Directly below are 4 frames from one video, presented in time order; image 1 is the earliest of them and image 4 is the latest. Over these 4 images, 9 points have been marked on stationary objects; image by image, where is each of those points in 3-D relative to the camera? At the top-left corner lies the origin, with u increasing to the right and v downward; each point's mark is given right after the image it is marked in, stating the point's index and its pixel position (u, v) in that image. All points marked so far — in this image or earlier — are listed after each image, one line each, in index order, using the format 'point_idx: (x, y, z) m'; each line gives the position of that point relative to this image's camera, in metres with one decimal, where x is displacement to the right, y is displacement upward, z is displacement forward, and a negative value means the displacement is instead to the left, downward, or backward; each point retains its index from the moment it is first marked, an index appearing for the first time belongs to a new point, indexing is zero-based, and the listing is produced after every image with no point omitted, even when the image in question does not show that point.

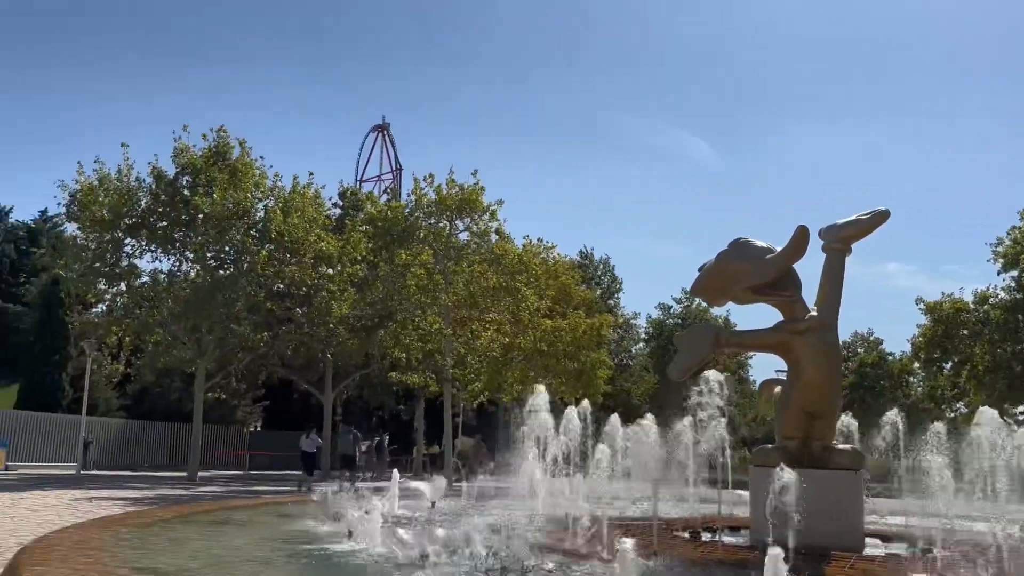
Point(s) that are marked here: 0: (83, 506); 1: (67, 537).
0: (-8.1, -4.1, +16.0) m
1: (-4.2, -2.4, +8.1) m
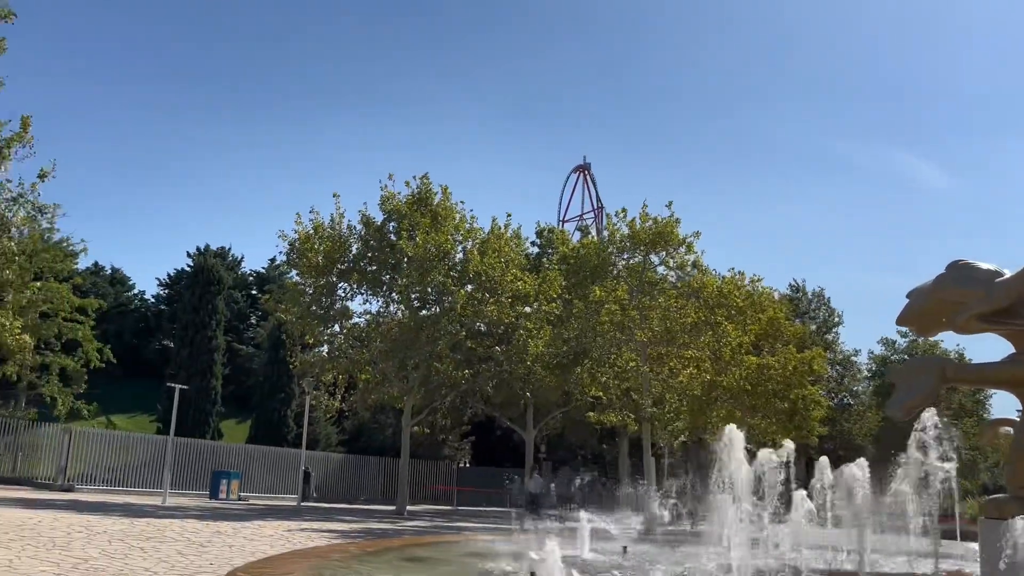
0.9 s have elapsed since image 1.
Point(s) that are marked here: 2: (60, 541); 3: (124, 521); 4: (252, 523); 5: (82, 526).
0: (-4.3, -4.9, +17.0) m
1: (-2.5, -2.8, +8.5) m
2: (-6.9, -3.9, +13.1) m
3: (-7.7, -4.6, +16.9) m
4: (-5.9, -5.3, +19.3) m
5: (-7.7, -4.3, +15.3) m
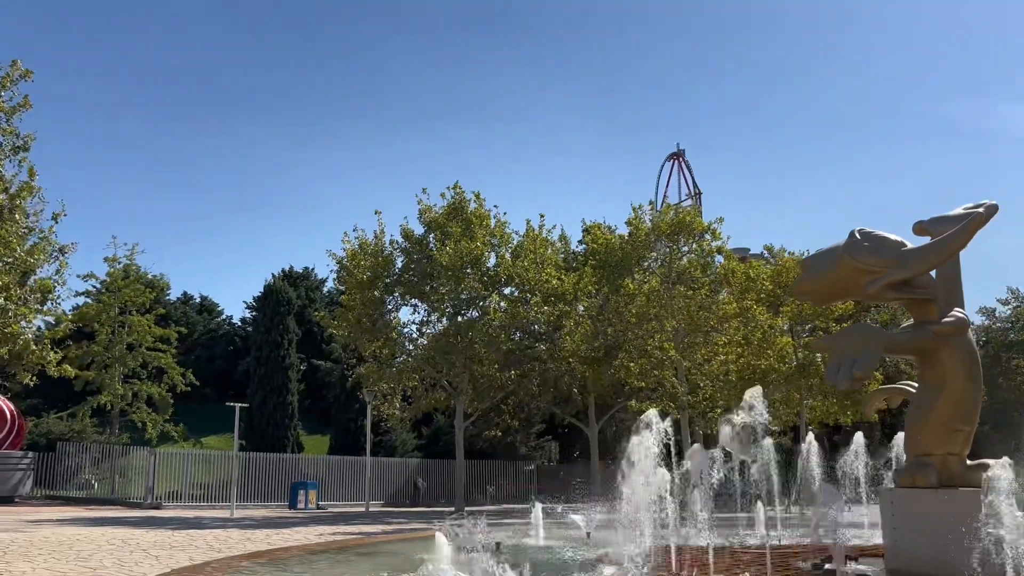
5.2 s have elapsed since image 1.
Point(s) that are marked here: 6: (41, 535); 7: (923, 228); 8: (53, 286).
0: (-4.1, -5.4, +18.1) m
1: (-3.6, -3.1, +9.5) m
2: (-7.3, -4.6, +14.6) m
3: (-7.5, -5.3, +18.5) m
4: (-5.4, -5.9, +20.6) m
5: (-7.8, -5.0, +16.9) m
6: (-9.4, -4.9, +17.0) m
7: (+4.6, +0.7, +9.5) m
8: (-9.9, 0.0, +18.3) m
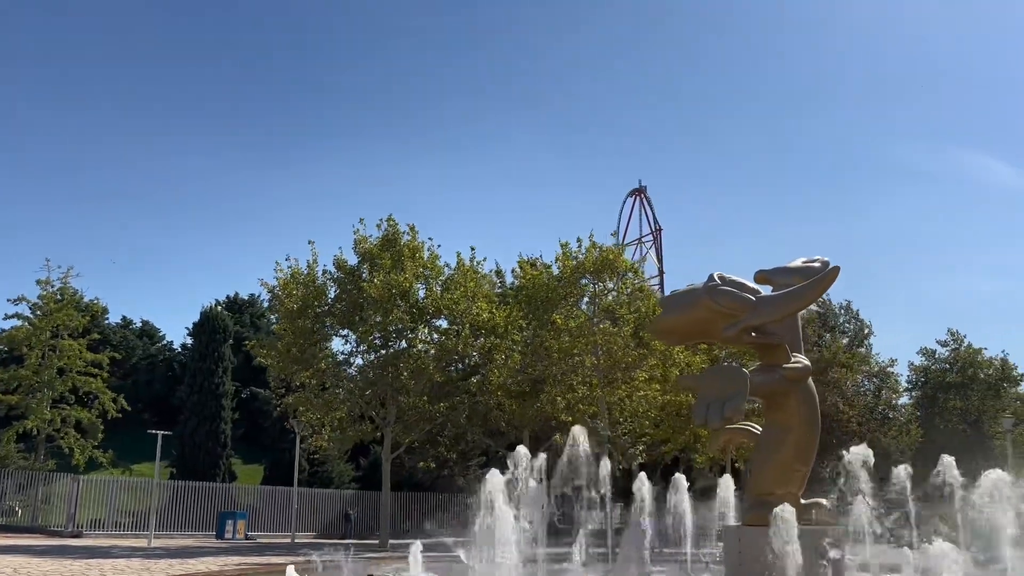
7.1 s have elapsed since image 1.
0: (-6.2, -6.0, +18.1) m
1: (-5.3, -3.4, +9.5) m
2: (-9.2, -5.0, +14.4) m
3: (-9.6, -5.9, +18.3) m
4: (-7.6, -6.6, +20.5) m
5: (-9.8, -5.5, +16.7) m
6: (-11.4, -5.4, +16.7) m
7: (+3.0, +0.1, +10.1) m
8: (-11.9, -0.5, +18.2) m
